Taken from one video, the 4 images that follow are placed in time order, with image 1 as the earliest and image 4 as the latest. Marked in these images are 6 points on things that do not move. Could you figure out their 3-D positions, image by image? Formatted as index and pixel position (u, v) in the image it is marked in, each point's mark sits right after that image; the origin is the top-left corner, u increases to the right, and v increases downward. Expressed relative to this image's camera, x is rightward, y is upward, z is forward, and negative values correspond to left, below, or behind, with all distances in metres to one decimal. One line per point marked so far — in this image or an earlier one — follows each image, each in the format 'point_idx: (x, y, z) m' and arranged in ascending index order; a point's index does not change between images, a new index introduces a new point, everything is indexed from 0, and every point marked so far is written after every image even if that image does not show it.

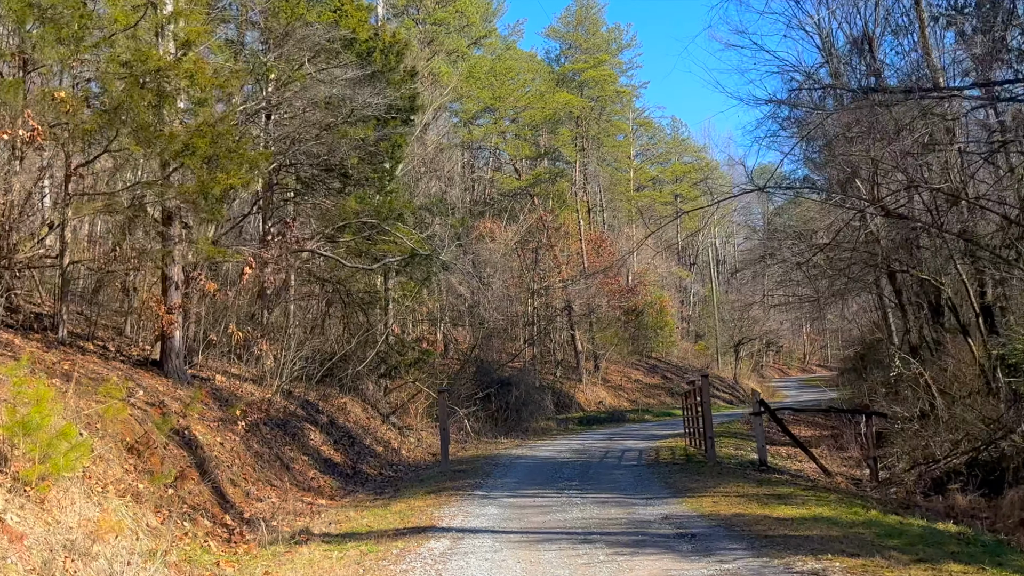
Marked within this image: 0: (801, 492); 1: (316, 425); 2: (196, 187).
0: (+2.0, -1.4, +9.5) m
1: (-1.9, -1.4, +13.5) m
2: (-2.4, +0.8, +10.4) m
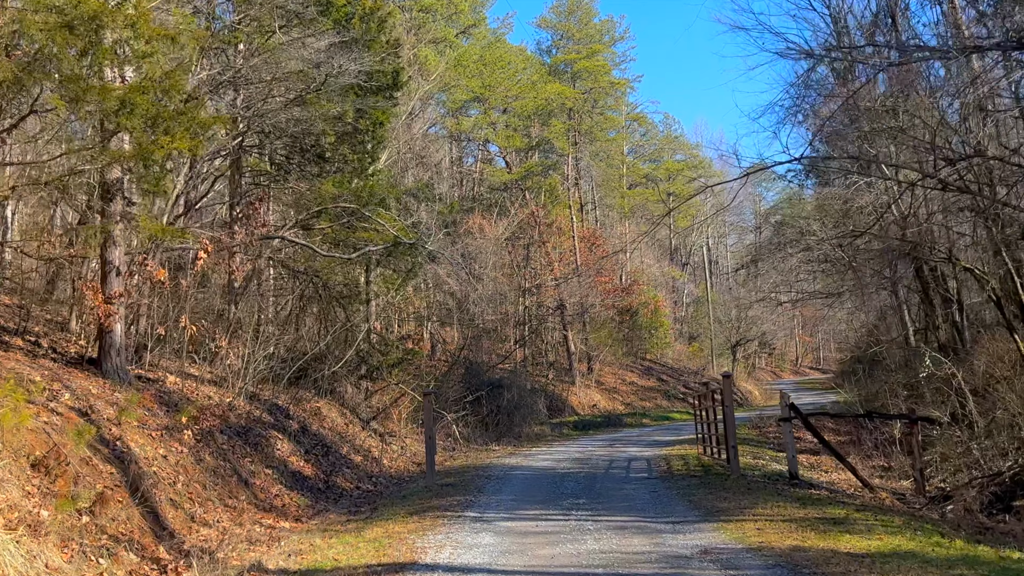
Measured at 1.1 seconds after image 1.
0: (+2.0, -1.3, +7.9) m
1: (-2.0, -1.3, +11.9) m
2: (-2.4, +0.9, +8.8) m
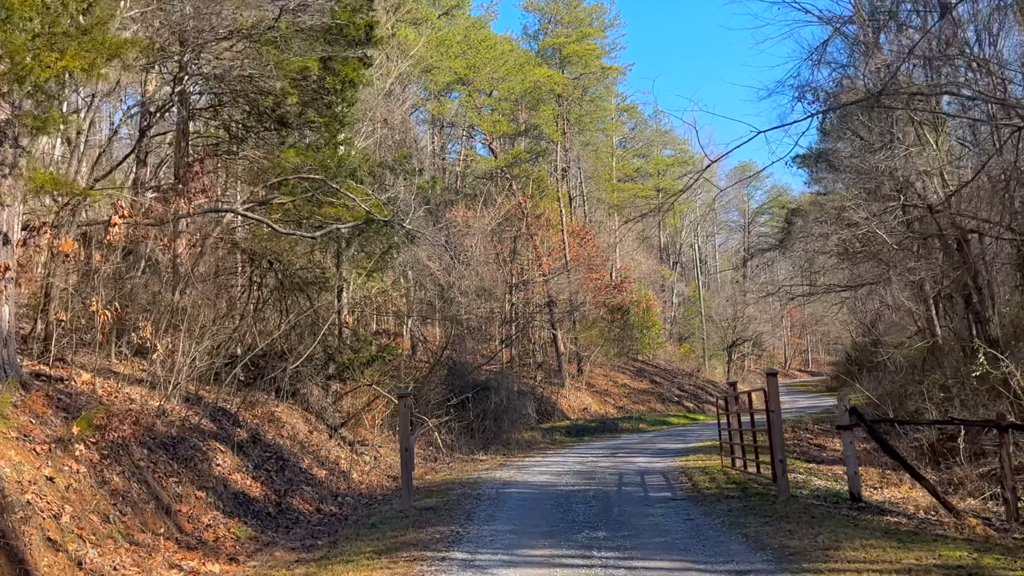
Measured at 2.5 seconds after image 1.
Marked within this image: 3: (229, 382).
0: (+2.0, -1.2, +5.8) m
1: (-2.0, -1.1, +9.8) m
2: (-2.4, +1.0, +6.7) m
3: (-2.4, -0.8, +11.6) m
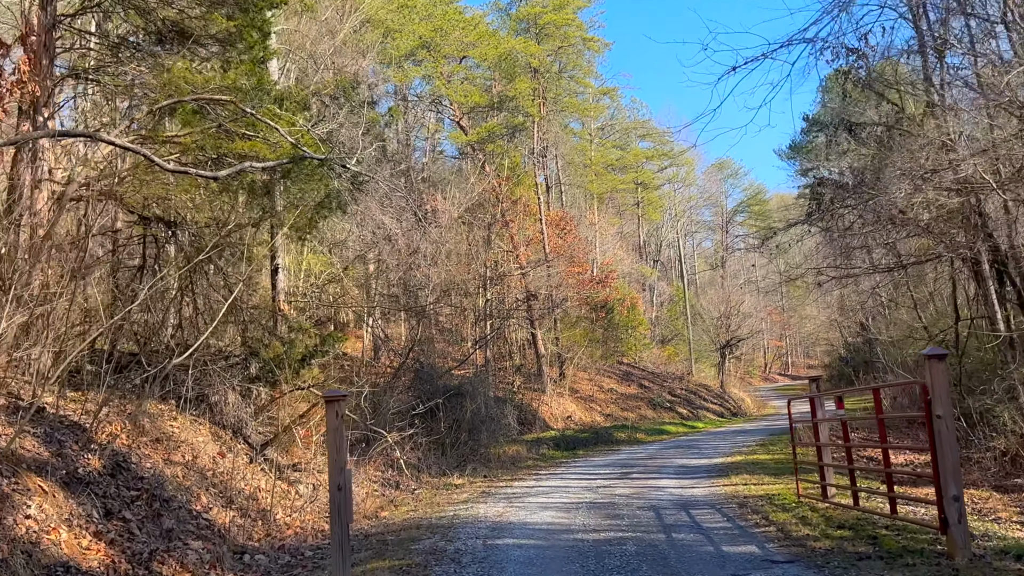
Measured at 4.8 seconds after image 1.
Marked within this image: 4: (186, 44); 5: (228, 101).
0: (+2.1, -0.8, +2.4) m
1: (-2.0, -0.9, +6.2) m
2: (-2.4, +1.3, +3.1) m
3: (-2.5, -0.6, +8.1) m
4: (-2.3, +1.7, +9.5) m
5: (-1.9, +1.3, +9.1) m
